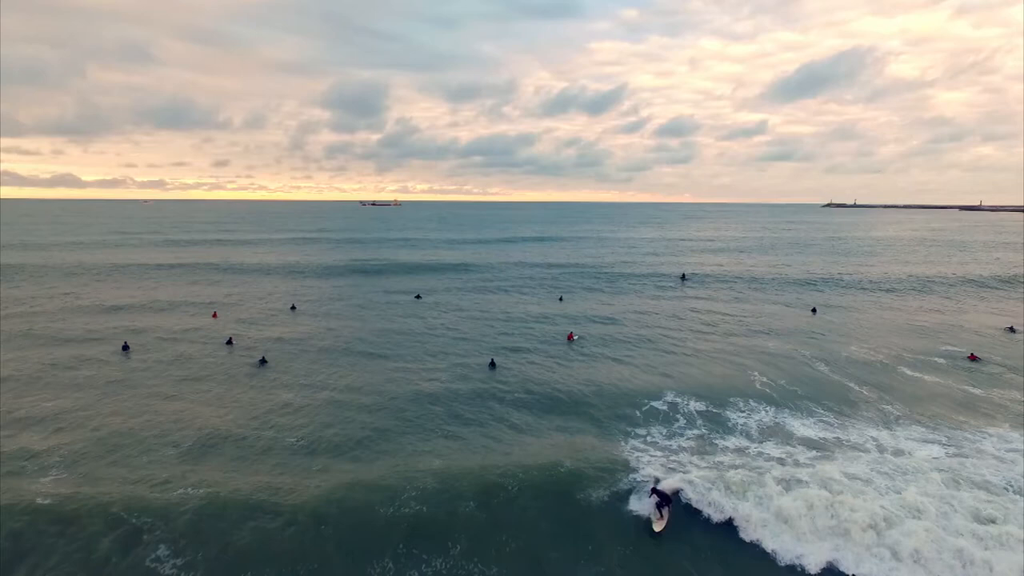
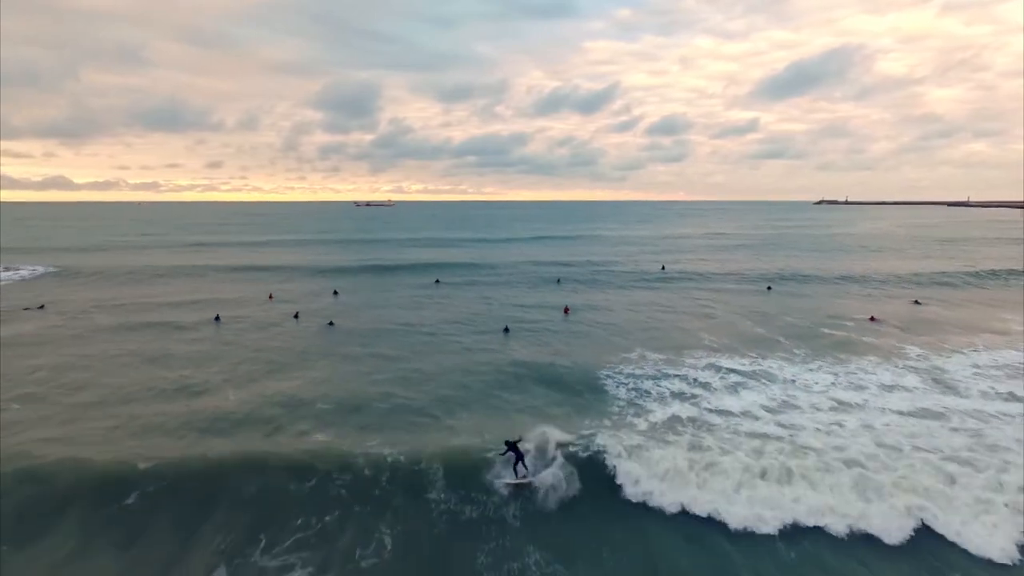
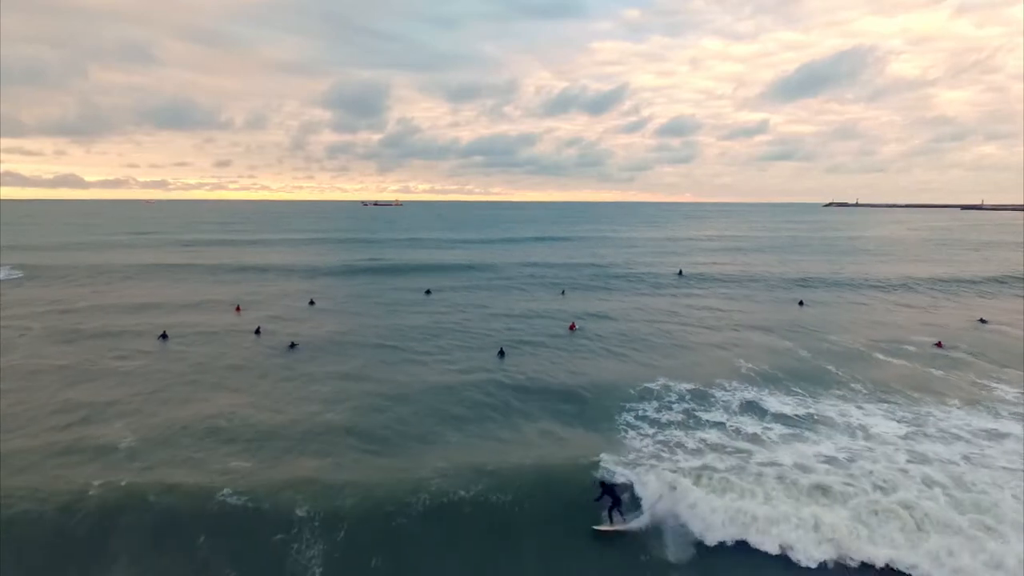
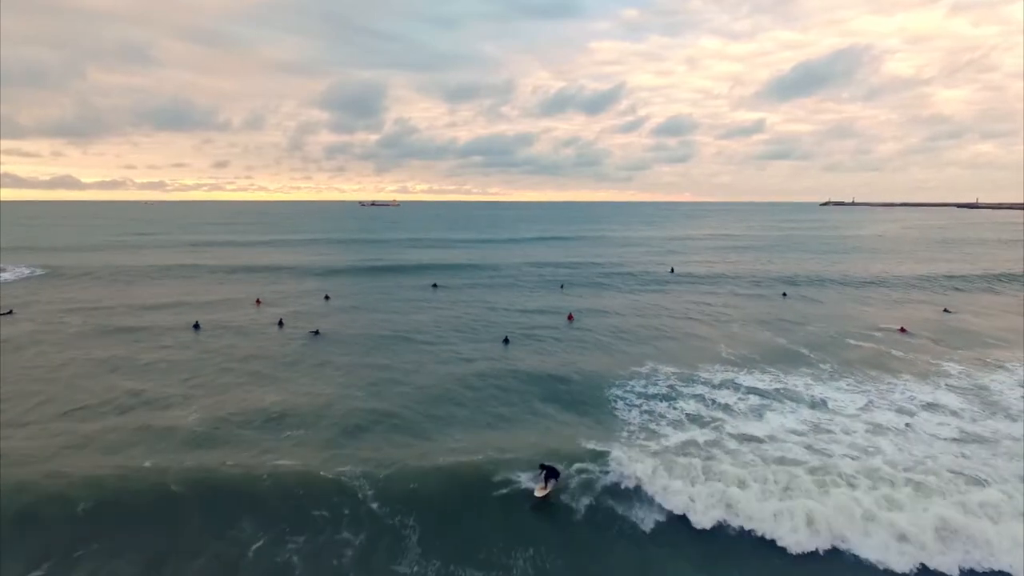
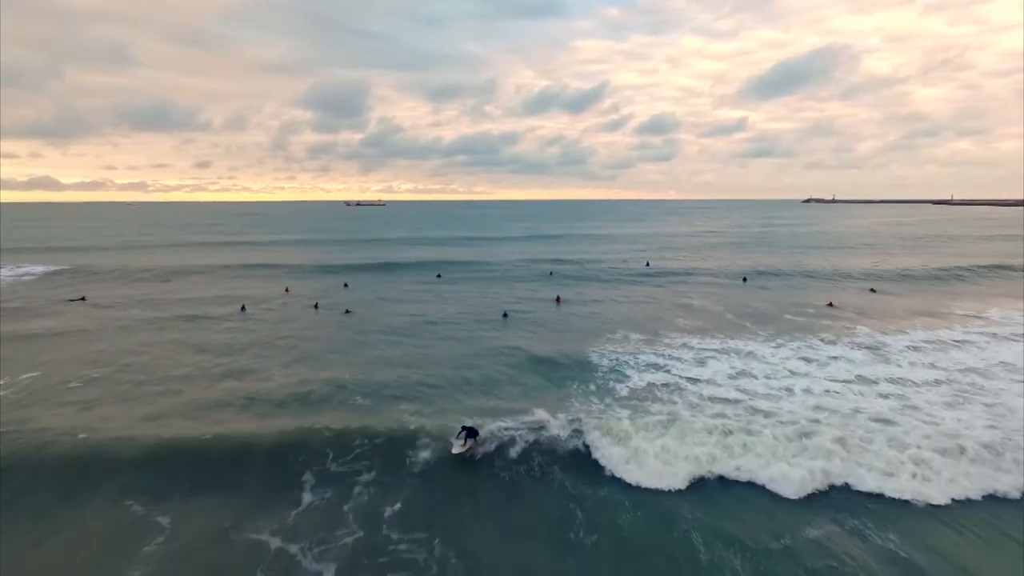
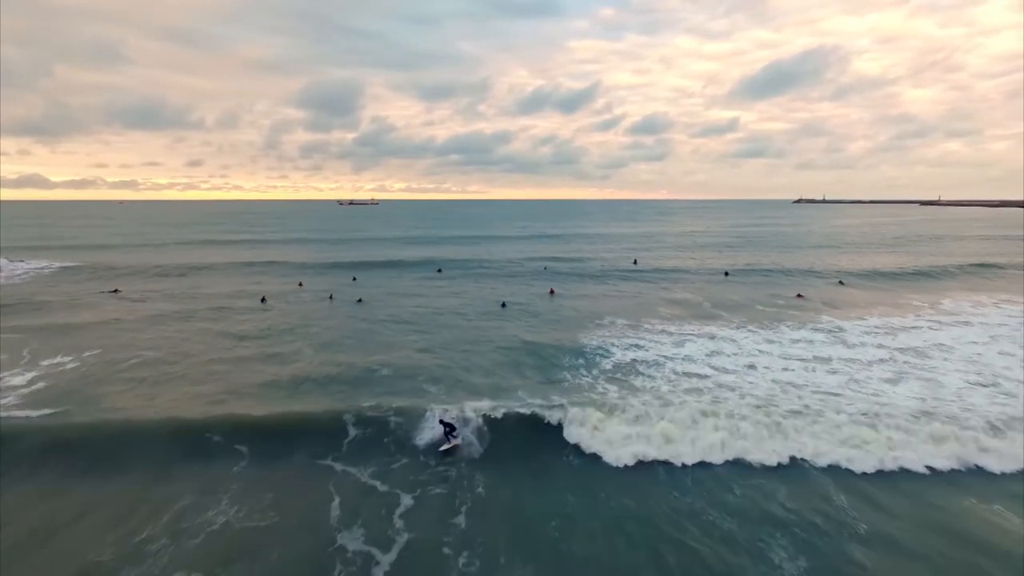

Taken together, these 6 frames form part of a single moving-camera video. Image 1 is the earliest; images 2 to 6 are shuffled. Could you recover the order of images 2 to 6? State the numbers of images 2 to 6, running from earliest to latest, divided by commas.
3, 4, 2, 5, 6
